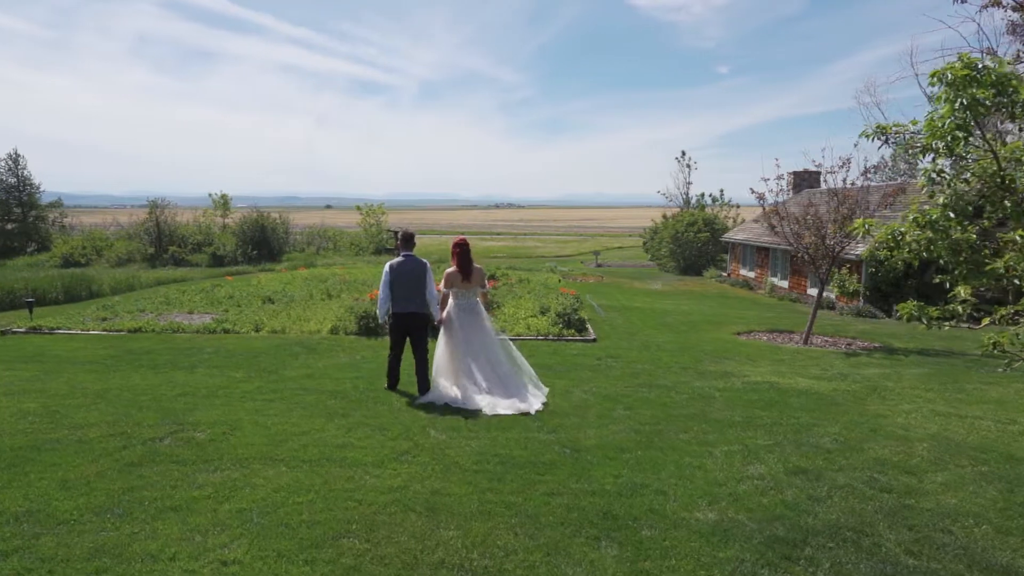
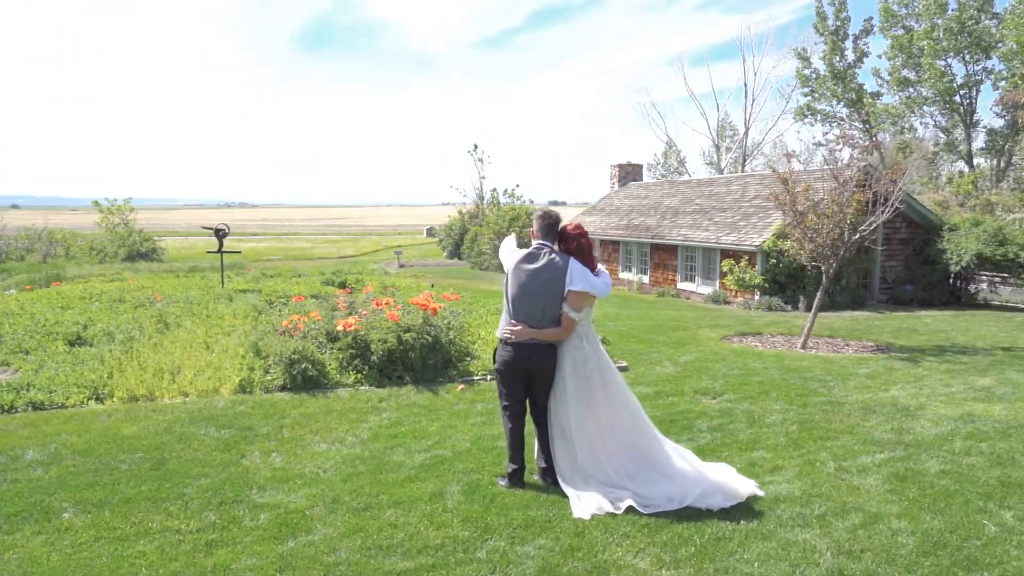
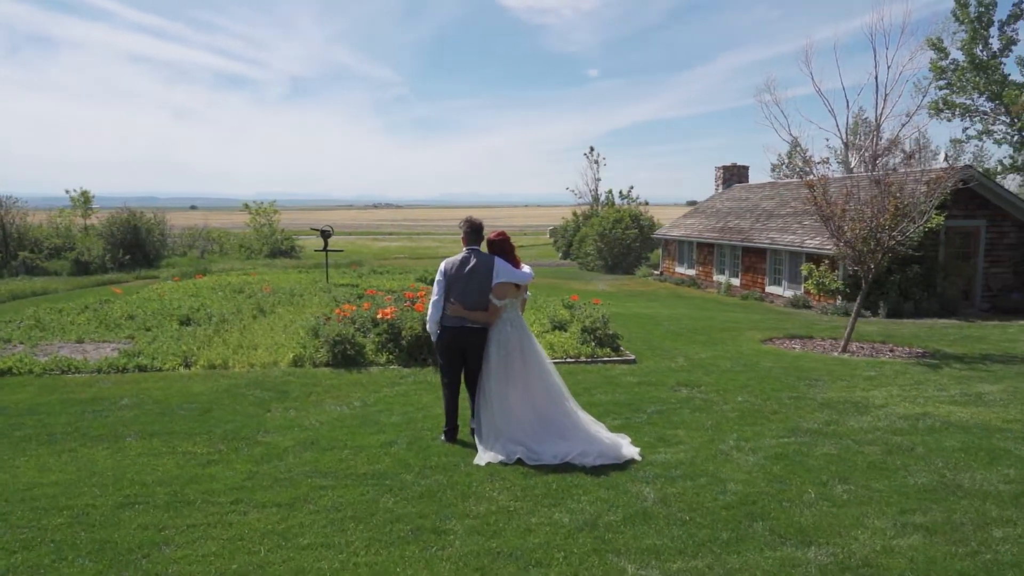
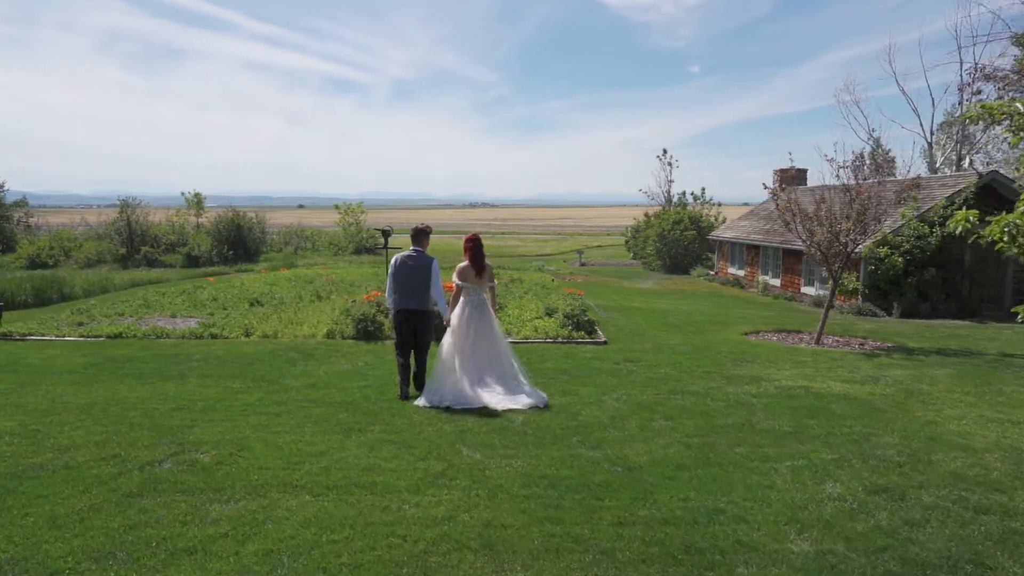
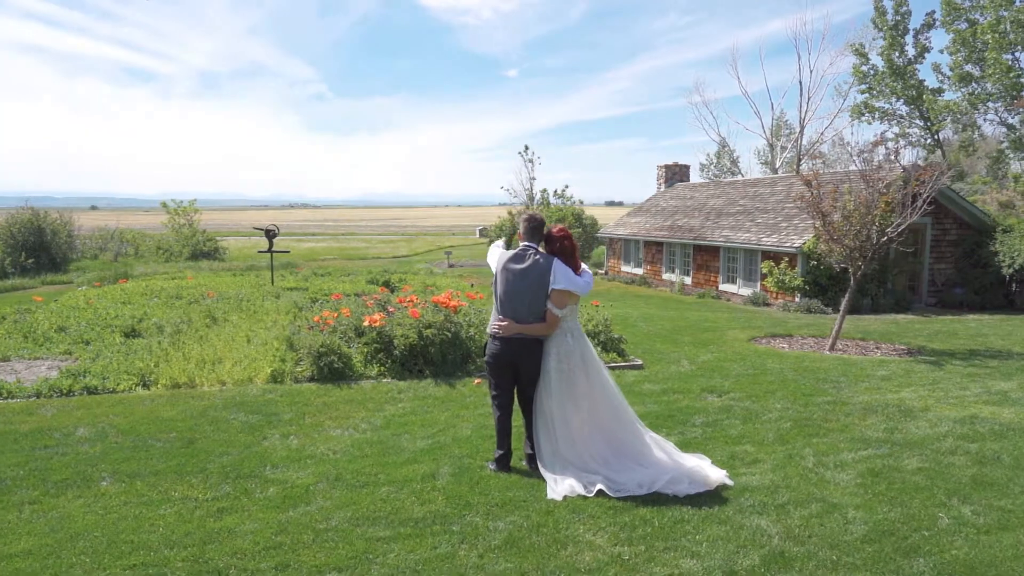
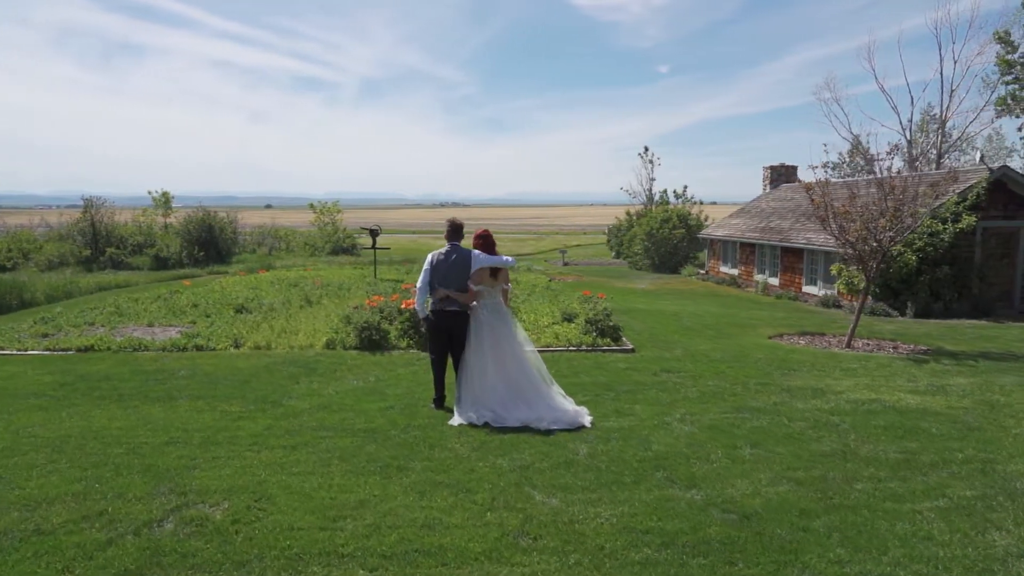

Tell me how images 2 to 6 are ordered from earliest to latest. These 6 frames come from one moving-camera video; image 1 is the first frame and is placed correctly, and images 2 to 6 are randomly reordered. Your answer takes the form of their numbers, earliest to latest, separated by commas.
4, 6, 3, 5, 2
